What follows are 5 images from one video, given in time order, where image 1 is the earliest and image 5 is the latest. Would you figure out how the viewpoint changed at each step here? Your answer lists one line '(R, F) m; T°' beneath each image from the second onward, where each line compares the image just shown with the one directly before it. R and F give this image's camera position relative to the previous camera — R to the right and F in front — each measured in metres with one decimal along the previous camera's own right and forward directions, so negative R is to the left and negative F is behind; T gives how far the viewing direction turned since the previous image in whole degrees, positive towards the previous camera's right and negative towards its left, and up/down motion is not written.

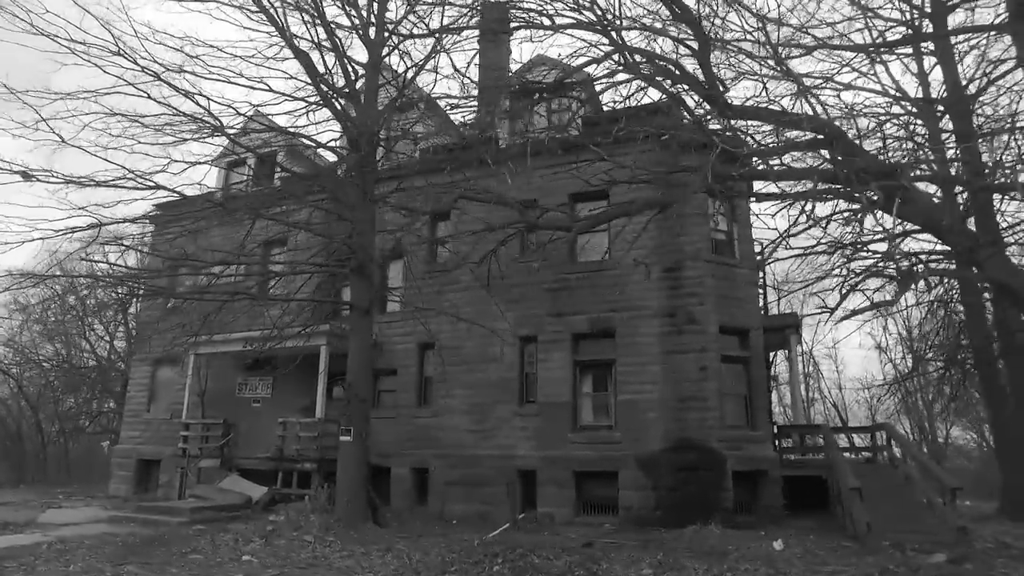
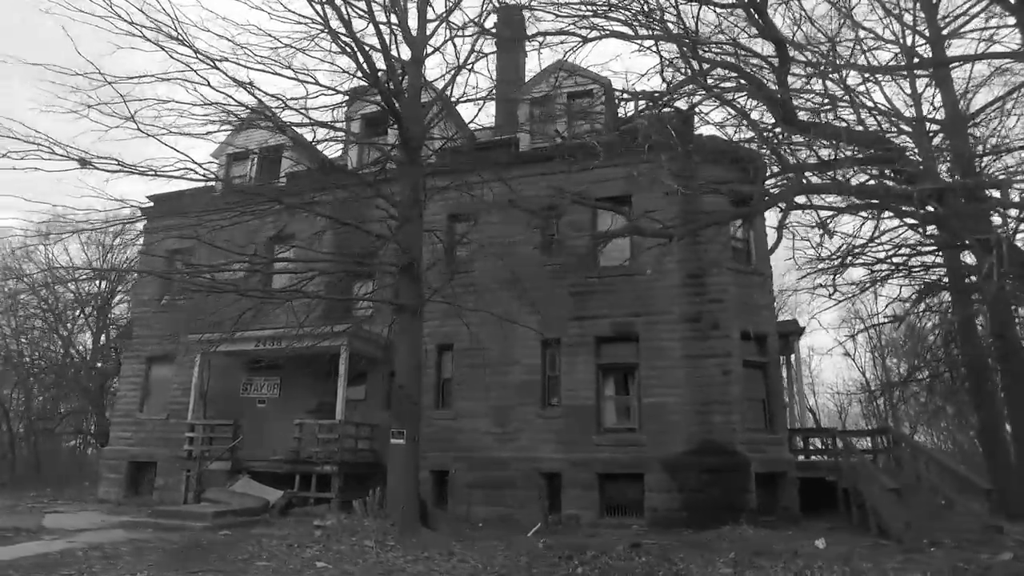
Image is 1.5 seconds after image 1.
(-1.7, 0.0) m; +5°
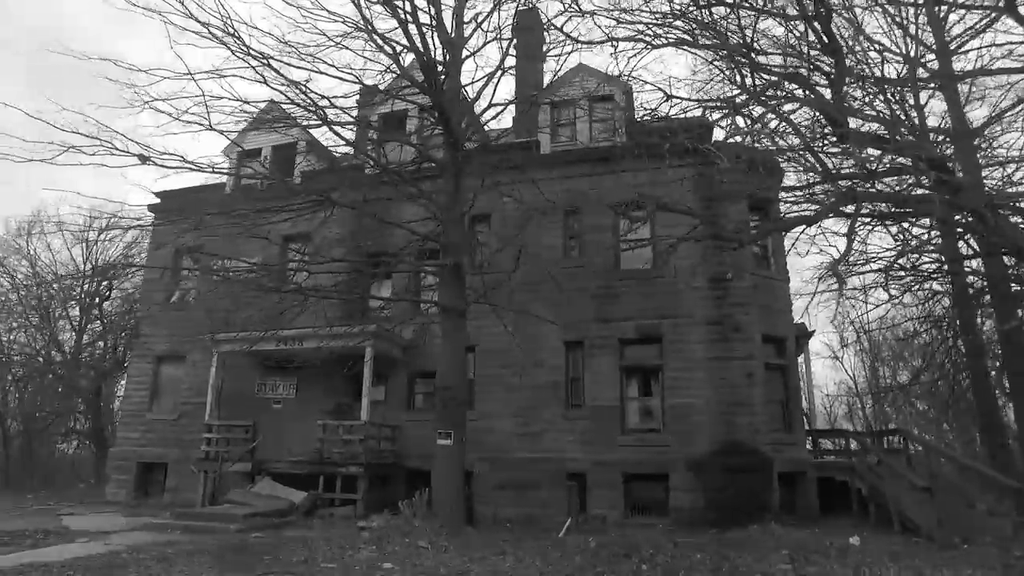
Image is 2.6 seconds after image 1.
(-1.2, -0.1) m; +3°
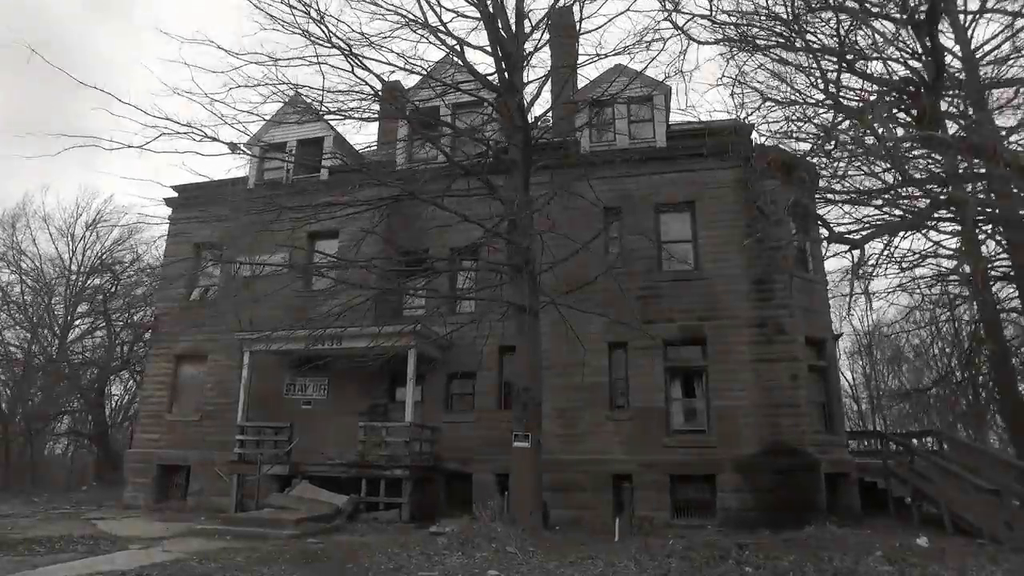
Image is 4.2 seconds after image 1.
(-1.7, +0.2) m; +3°
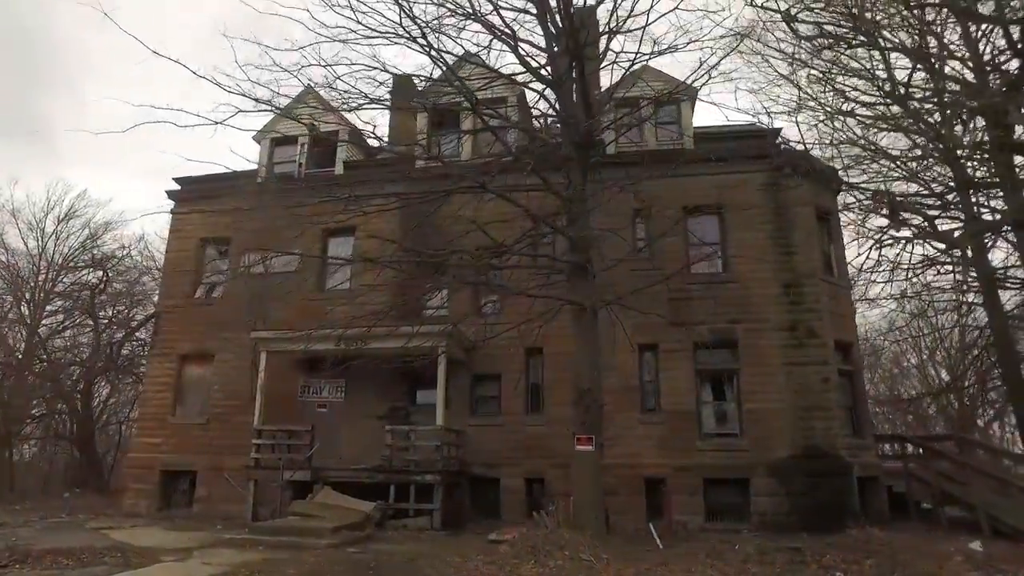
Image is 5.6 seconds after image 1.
(-1.6, +0.4) m; +4°
